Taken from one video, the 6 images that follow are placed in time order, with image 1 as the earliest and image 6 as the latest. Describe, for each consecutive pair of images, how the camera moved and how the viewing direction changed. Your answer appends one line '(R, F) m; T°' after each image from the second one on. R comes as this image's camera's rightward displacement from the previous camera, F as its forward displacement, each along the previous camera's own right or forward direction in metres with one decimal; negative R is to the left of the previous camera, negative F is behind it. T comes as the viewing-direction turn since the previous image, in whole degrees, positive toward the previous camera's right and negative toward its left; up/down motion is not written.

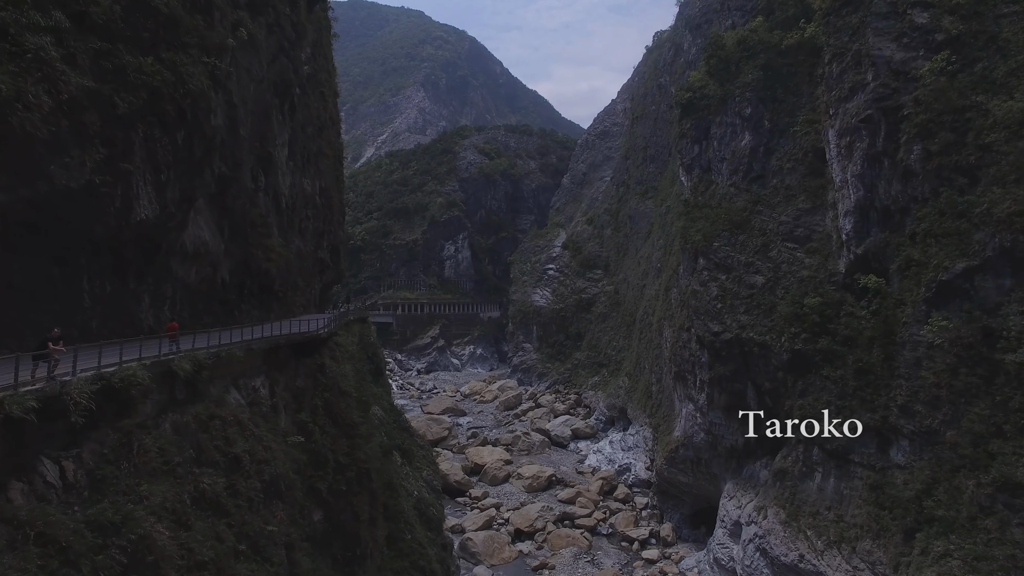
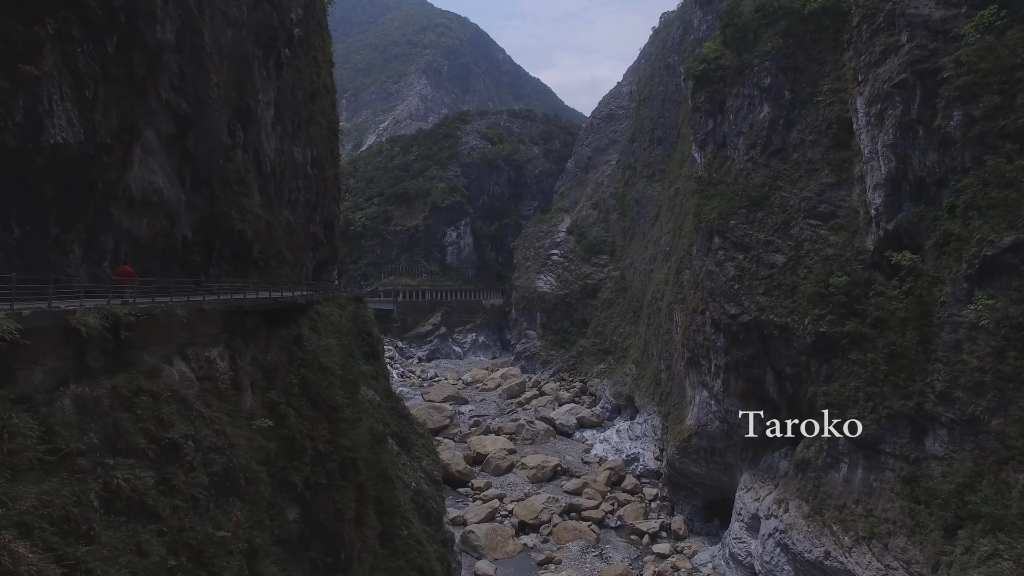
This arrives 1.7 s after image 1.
(-0.1, +1.1) m; 0°
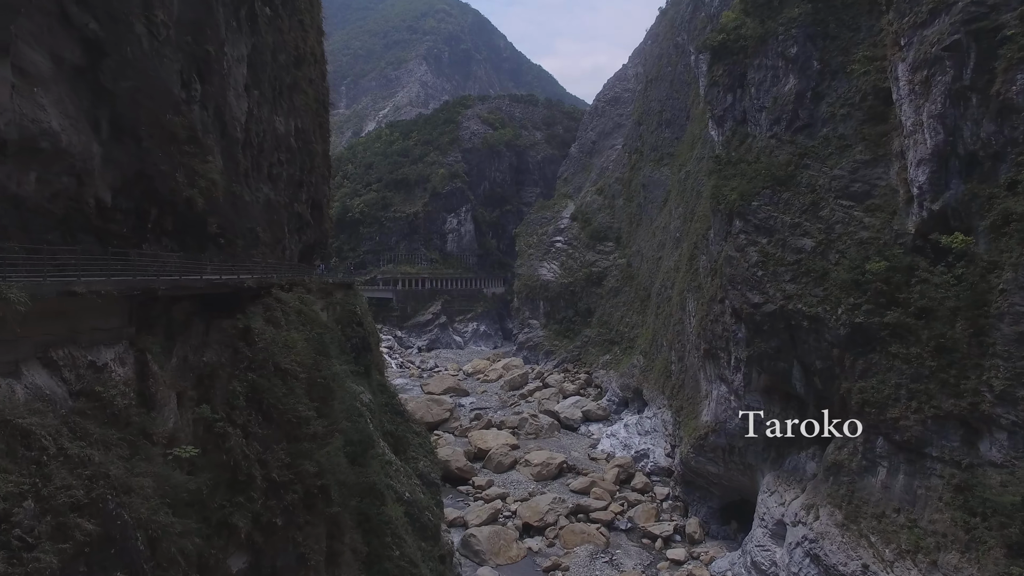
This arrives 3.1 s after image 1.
(-0.1, +1.5) m; 0°
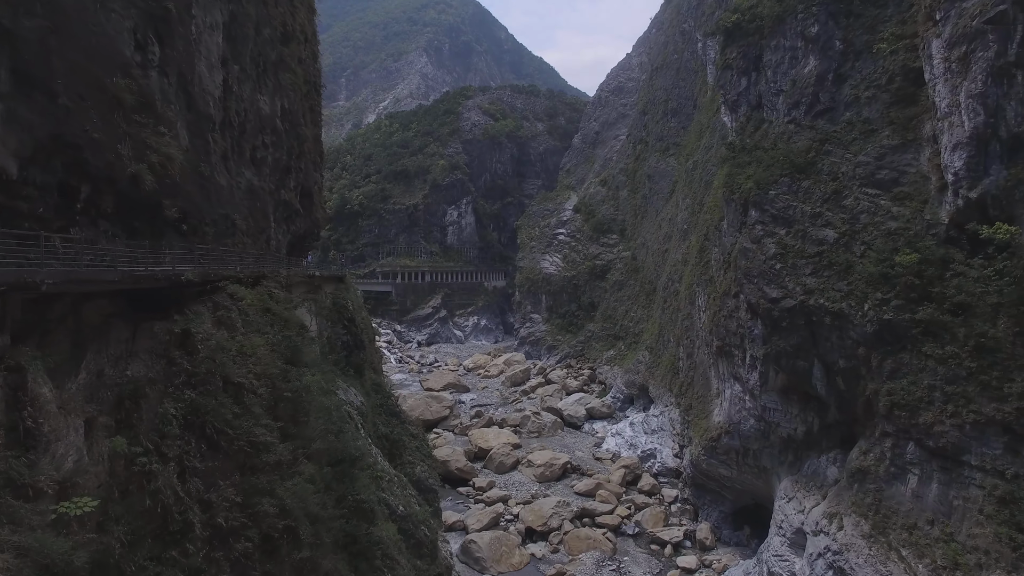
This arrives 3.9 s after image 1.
(-0.1, +1.0) m; 0°
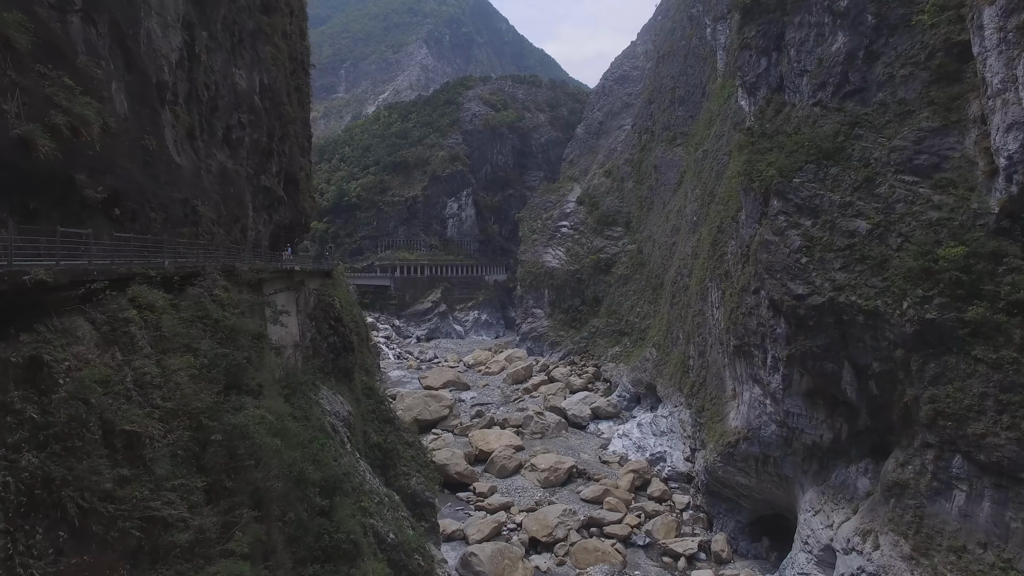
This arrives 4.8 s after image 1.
(-0.1, +1.3) m; 0°
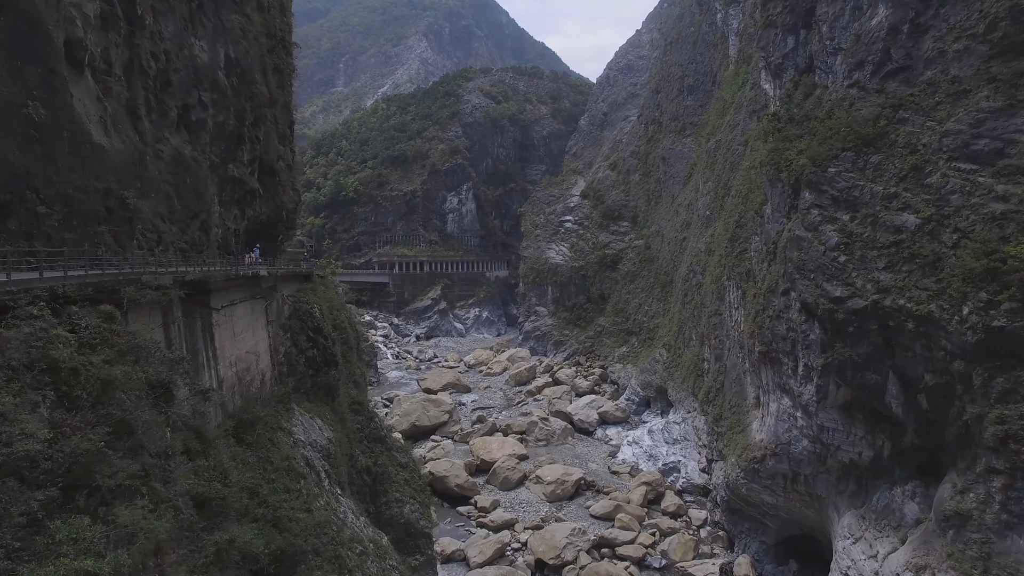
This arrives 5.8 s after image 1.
(-0.1, +1.6) m; 0°
